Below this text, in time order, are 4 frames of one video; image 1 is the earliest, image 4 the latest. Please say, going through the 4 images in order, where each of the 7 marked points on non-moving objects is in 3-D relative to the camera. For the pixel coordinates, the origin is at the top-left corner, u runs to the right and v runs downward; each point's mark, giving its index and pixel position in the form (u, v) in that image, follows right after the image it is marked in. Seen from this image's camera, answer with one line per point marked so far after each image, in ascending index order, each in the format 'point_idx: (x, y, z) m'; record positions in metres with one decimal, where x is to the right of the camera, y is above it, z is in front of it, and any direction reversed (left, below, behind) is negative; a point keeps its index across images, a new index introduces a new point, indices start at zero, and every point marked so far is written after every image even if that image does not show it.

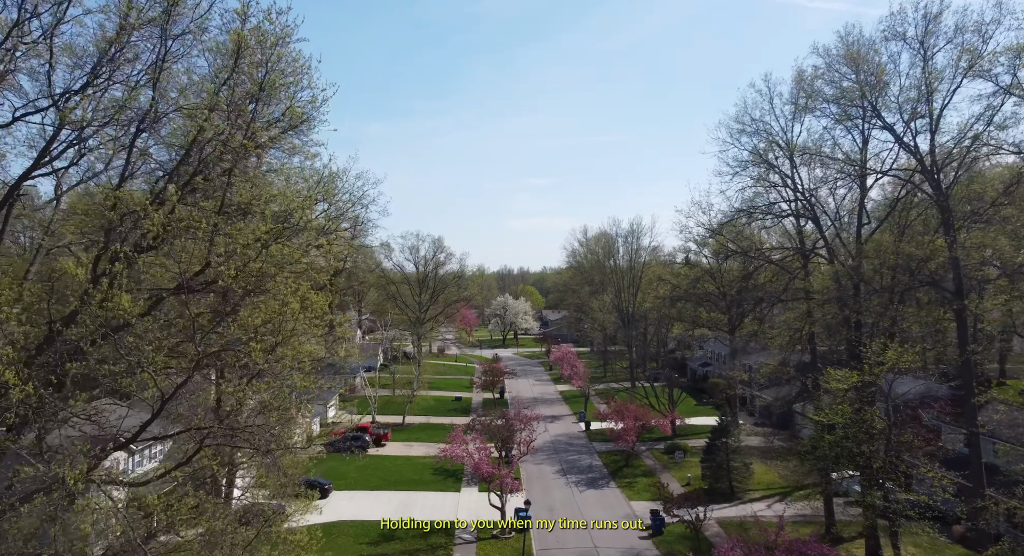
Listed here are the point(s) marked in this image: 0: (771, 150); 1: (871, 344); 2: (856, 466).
0: (+6.6, +3.3, +19.7) m
1: (+7.8, -1.4, +16.8) m
2: (+7.4, -4.1, +16.7) m
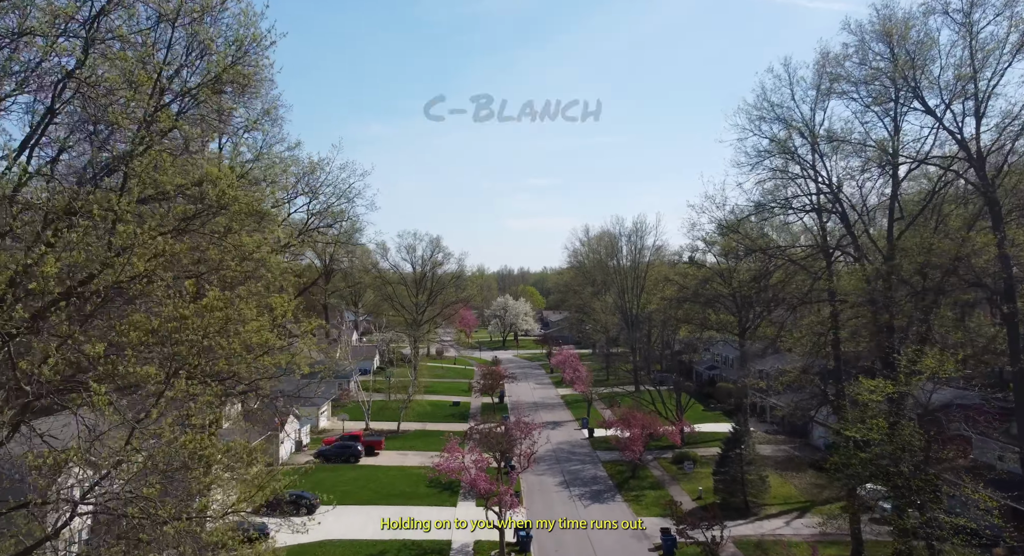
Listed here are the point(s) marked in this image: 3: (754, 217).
0: (+6.6, +3.3, +18.2) m
1: (+7.8, -1.4, +15.2) m
2: (+7.4, -4.1, +15.1) m
3: (+6.3, +1.6, +19.8) m
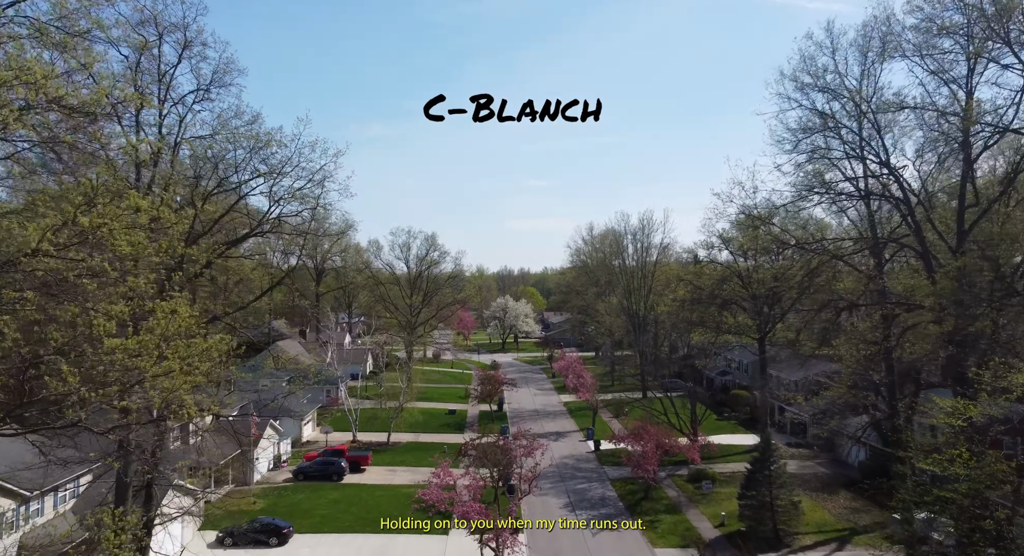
0: (+6.5, +3.3, +15.5) m
1: (+7.8, -1.4, +12.6) m
2: (+7.4, -4.0, +12.4) m
3: (+6.2, +1.6, +17.2) m
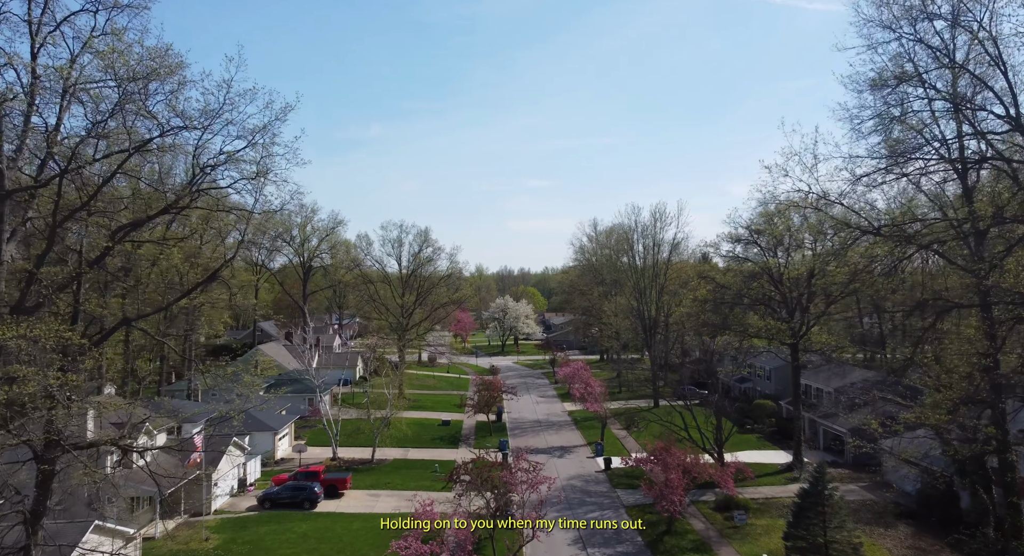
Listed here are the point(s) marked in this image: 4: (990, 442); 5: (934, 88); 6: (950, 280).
0: (+6.5, +3.5, +12.0) m
1: (+7.8, -1.3, +9.1) m
2: (+7.4, -3.9, +8.9) m
3: (+6.2, +1.7, +13.7) m
4: (+8.0, -2.7, +13.0) m
5: (+6.8, +2.9, +12.0) m
6: (+7.5, 0.0, +13.5) m
